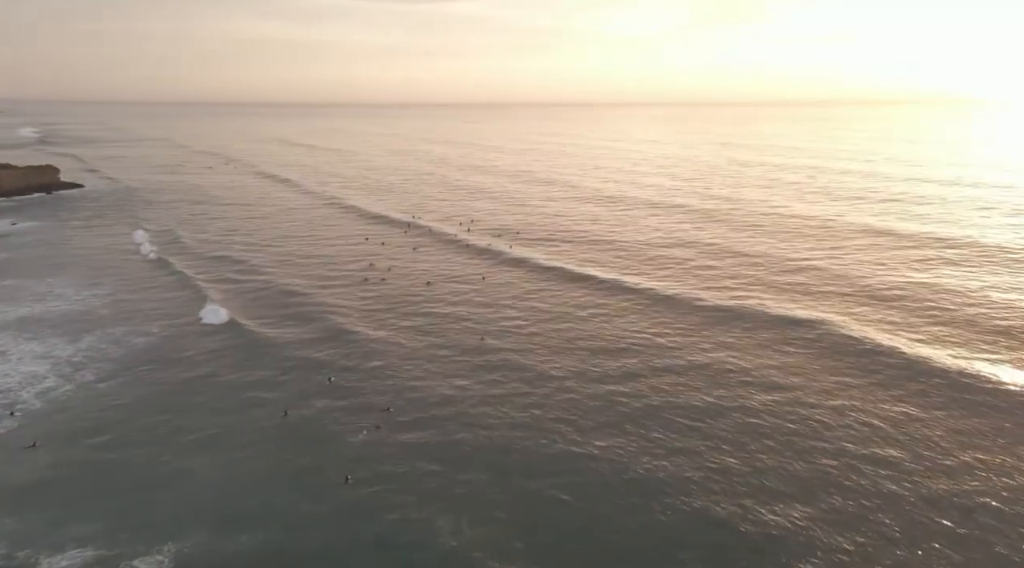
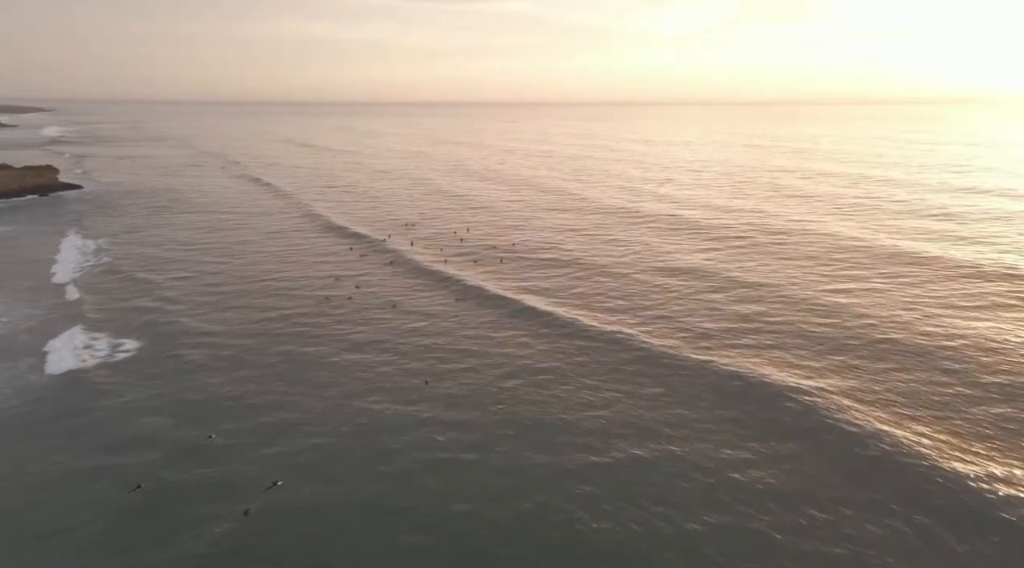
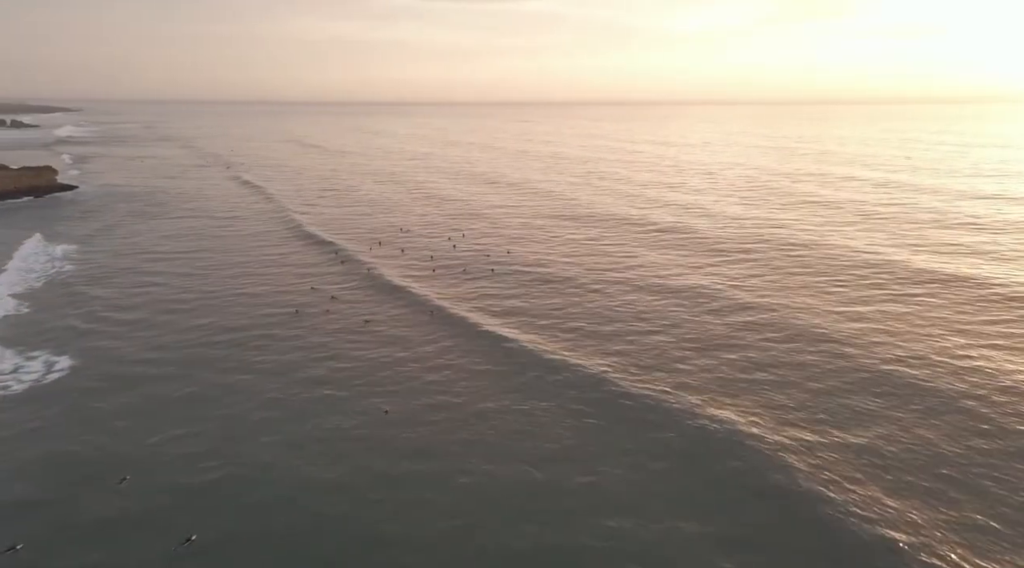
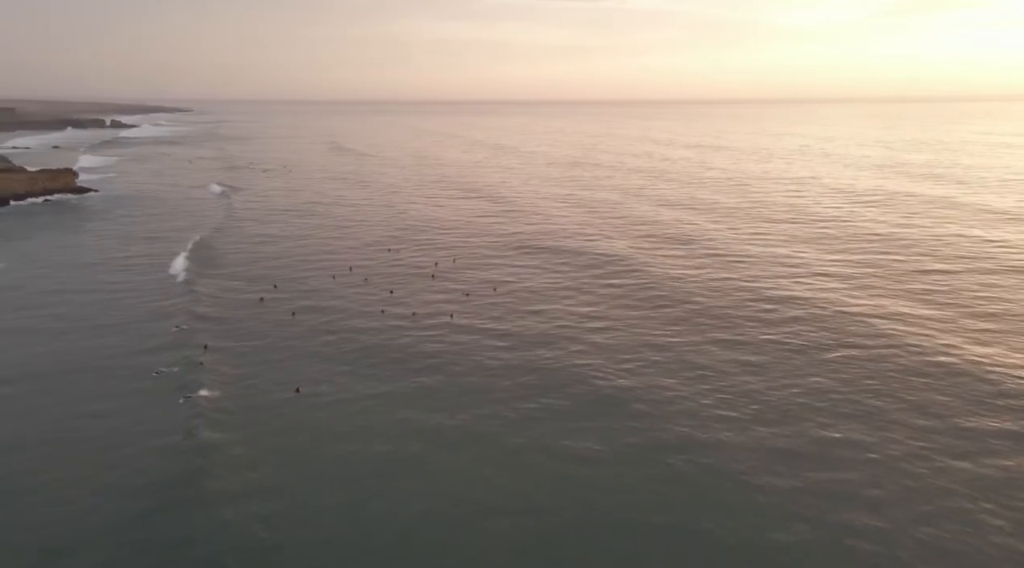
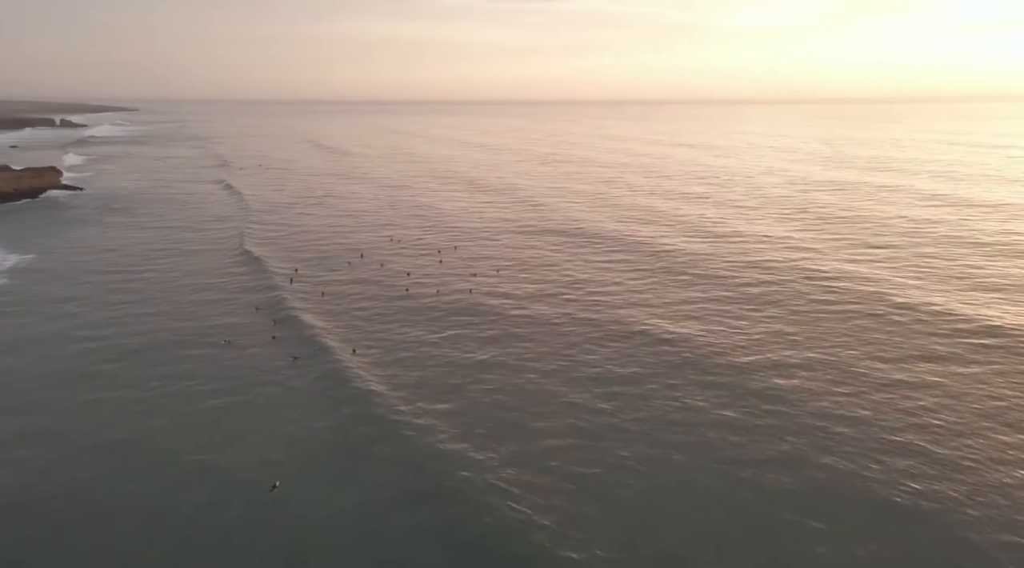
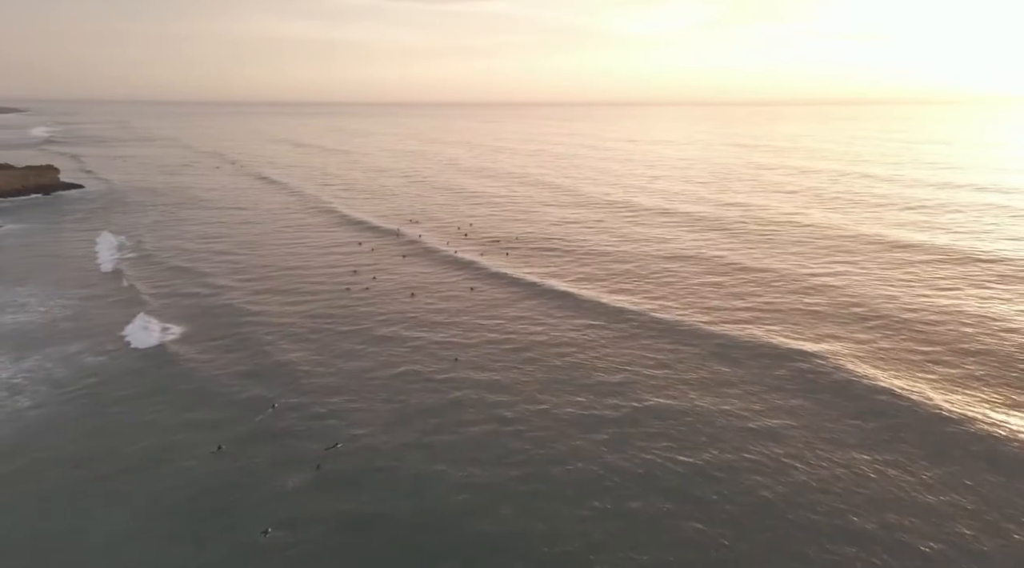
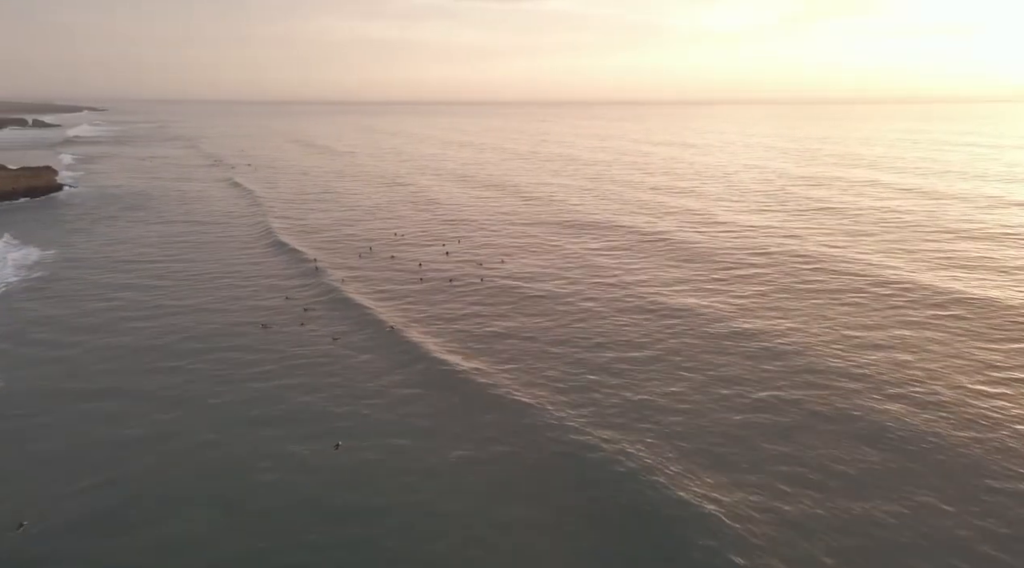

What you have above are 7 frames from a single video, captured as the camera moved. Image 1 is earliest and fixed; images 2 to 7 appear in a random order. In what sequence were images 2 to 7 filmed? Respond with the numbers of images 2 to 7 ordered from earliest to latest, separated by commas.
6, 2, 3, 7, 5, 4
